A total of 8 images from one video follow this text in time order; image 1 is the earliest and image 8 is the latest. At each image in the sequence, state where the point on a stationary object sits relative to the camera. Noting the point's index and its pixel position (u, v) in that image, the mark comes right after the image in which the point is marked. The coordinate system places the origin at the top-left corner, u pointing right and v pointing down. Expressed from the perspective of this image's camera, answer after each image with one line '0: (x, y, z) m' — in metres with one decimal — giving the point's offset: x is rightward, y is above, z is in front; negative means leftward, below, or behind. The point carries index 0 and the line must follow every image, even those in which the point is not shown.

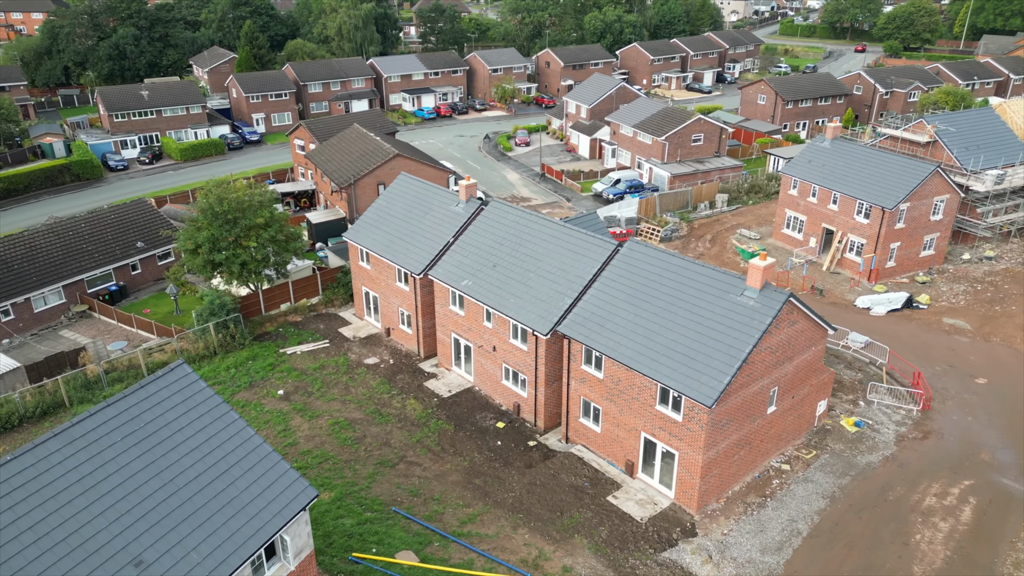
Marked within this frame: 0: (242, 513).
0: (-5.4, -4.5, +15.0) m
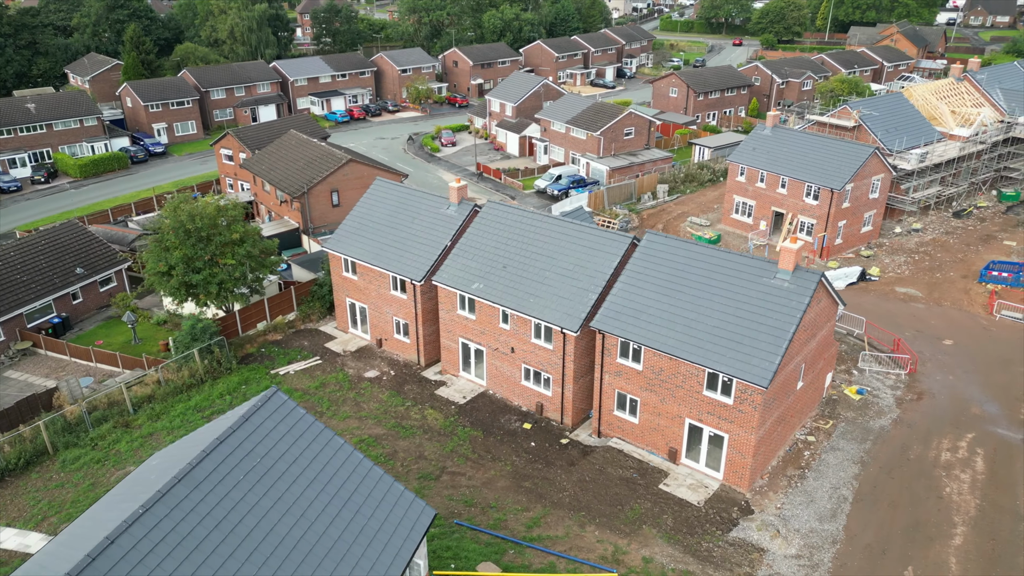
0: (-2.6, -4.8, +14.2) m
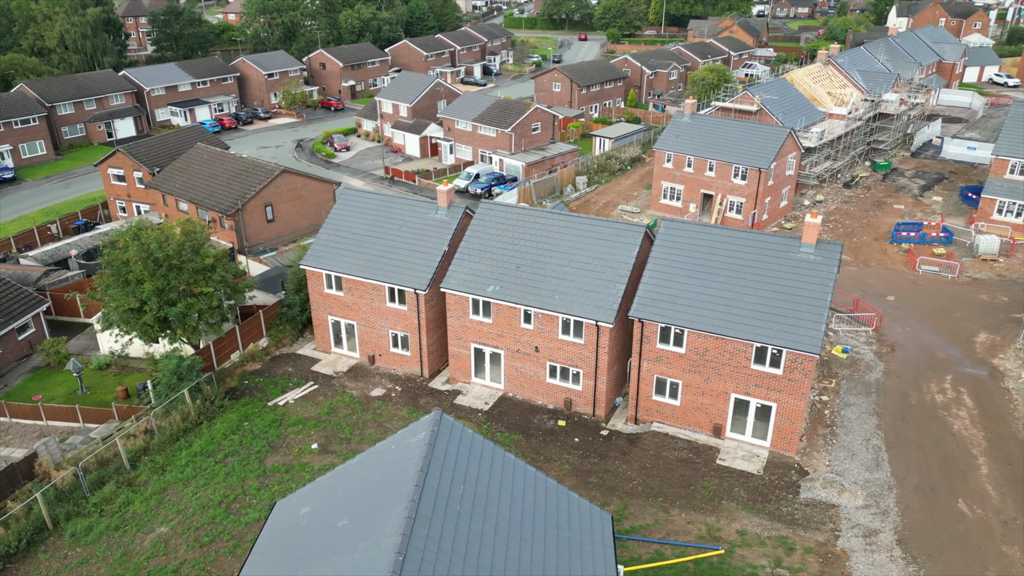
0: (+1.4, -4.9, +13.8) m
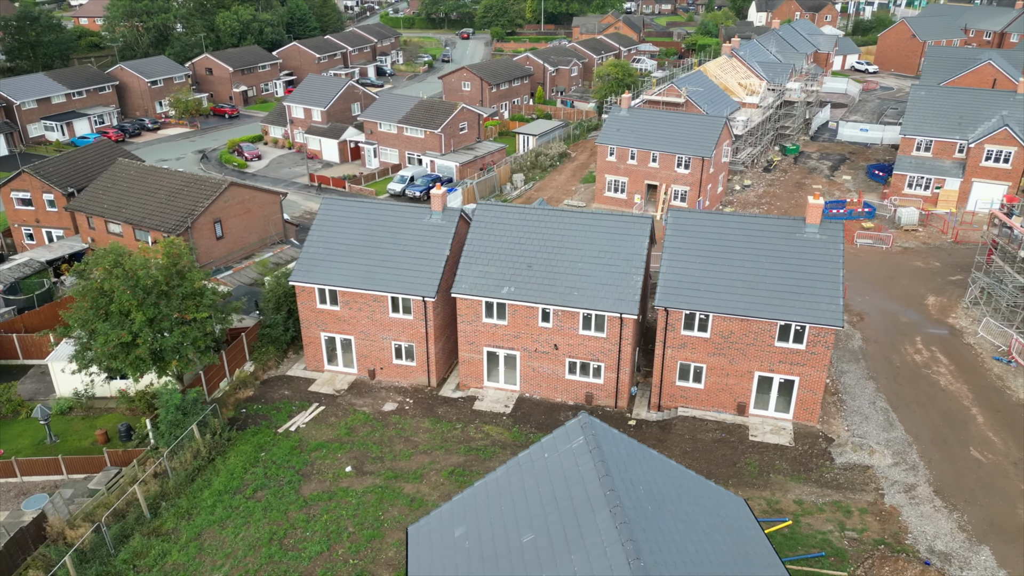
0: (+4.6, -4.7, +14.1) m
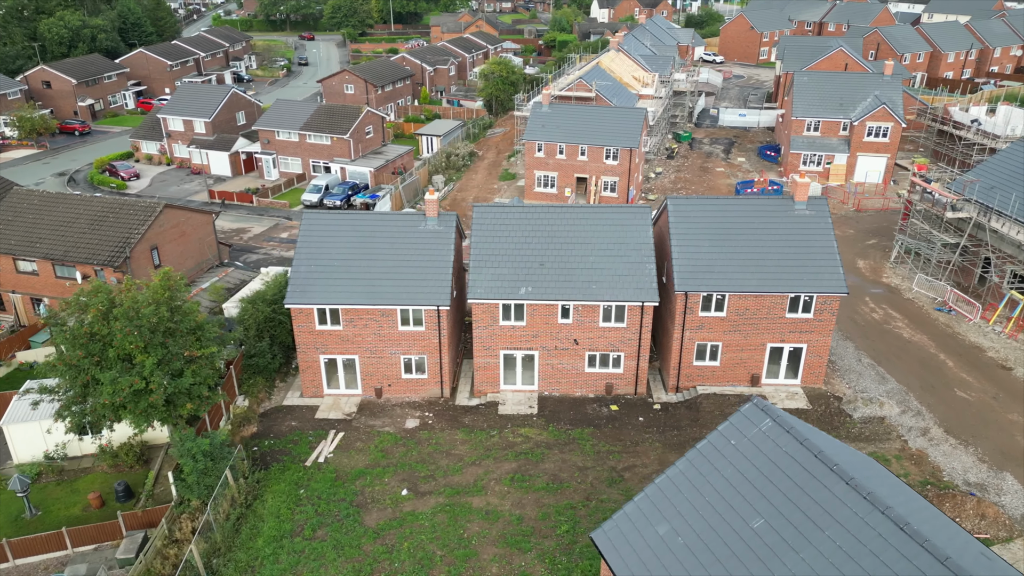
0: (+8.3, -4.1, +15.2) m
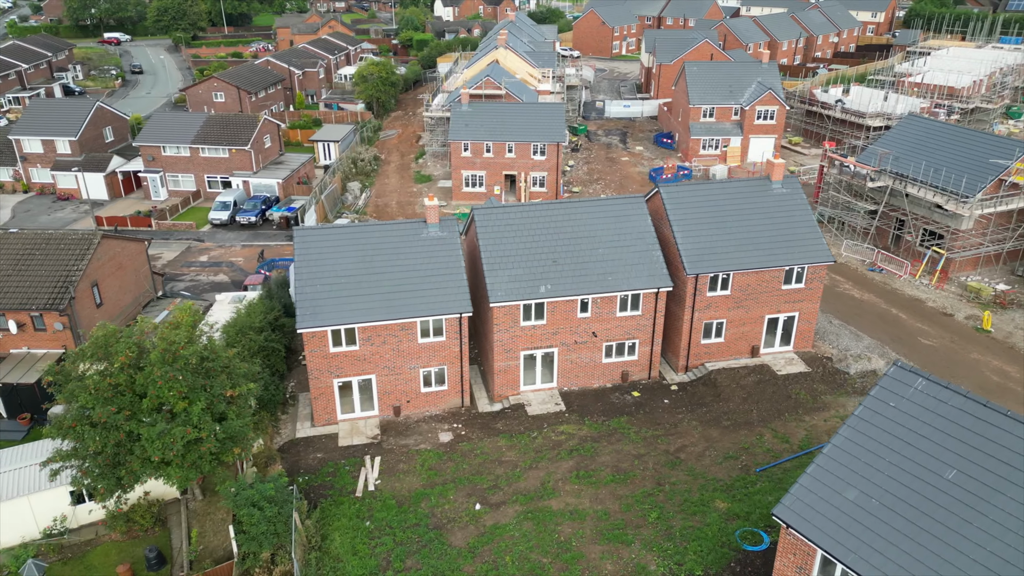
0: (+11.7, -3.2, +17.2) m
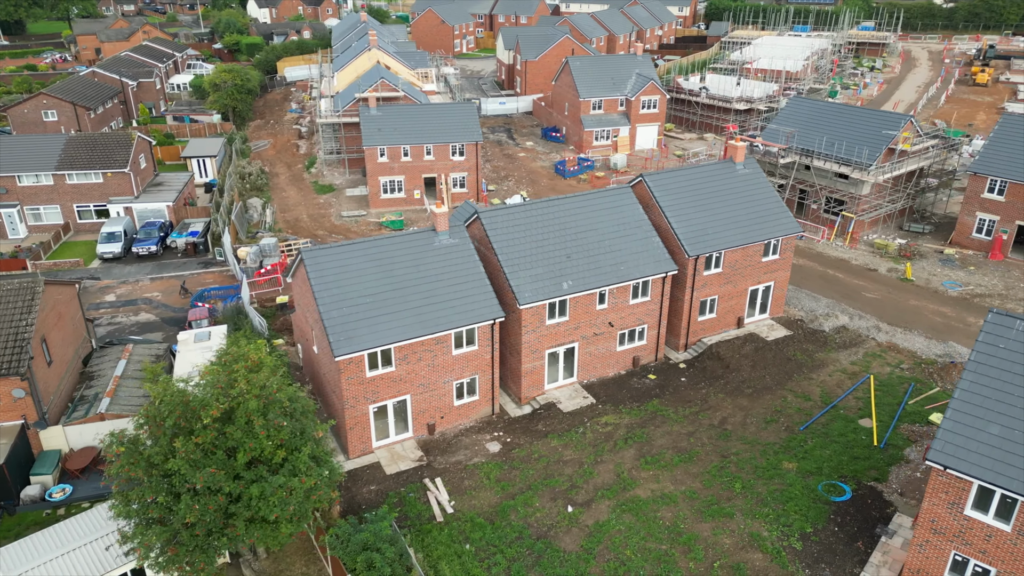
0: (+14.8, -1.7, +20.2) m
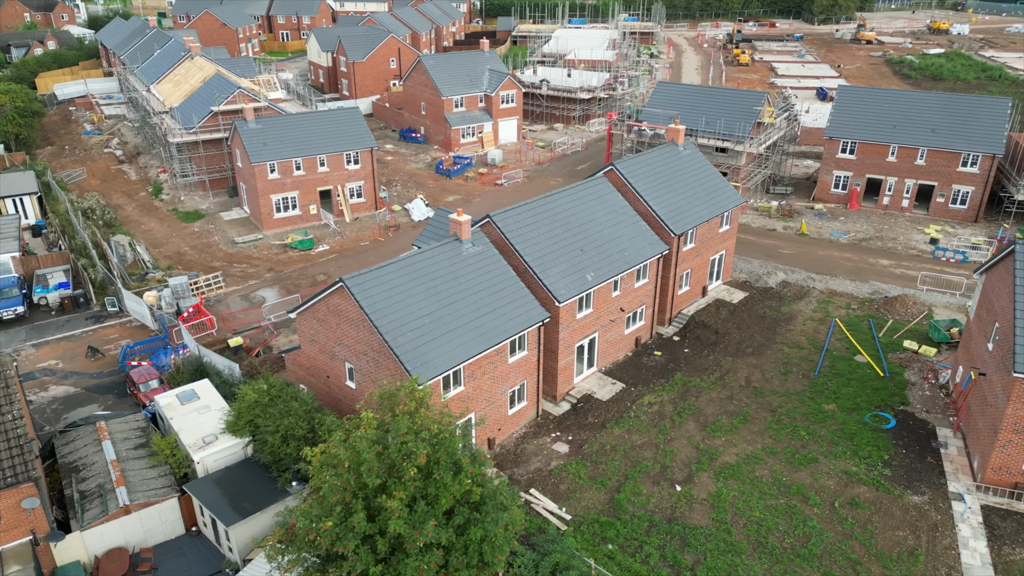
0: (+17.4, +0.6, +24.9) m
